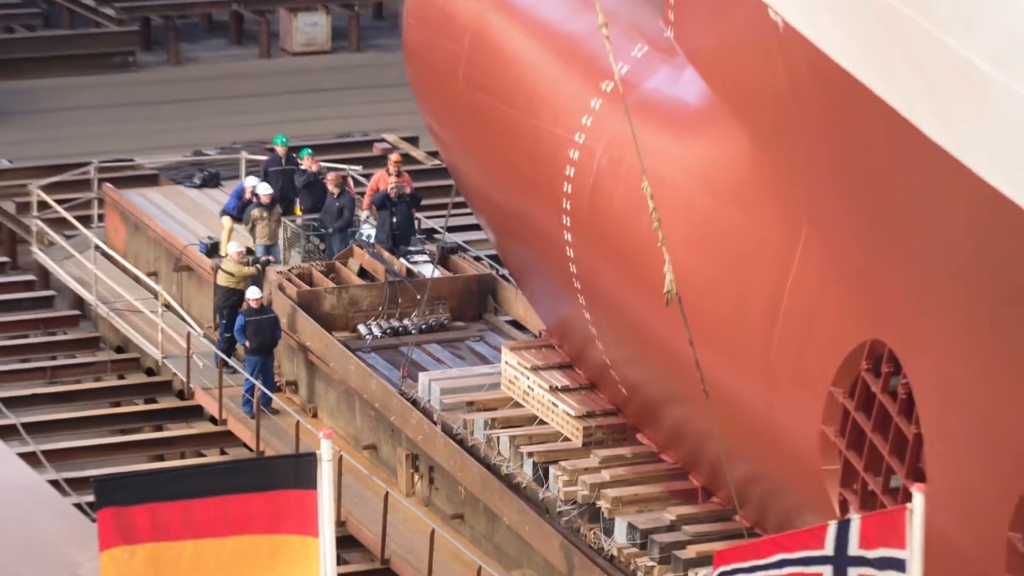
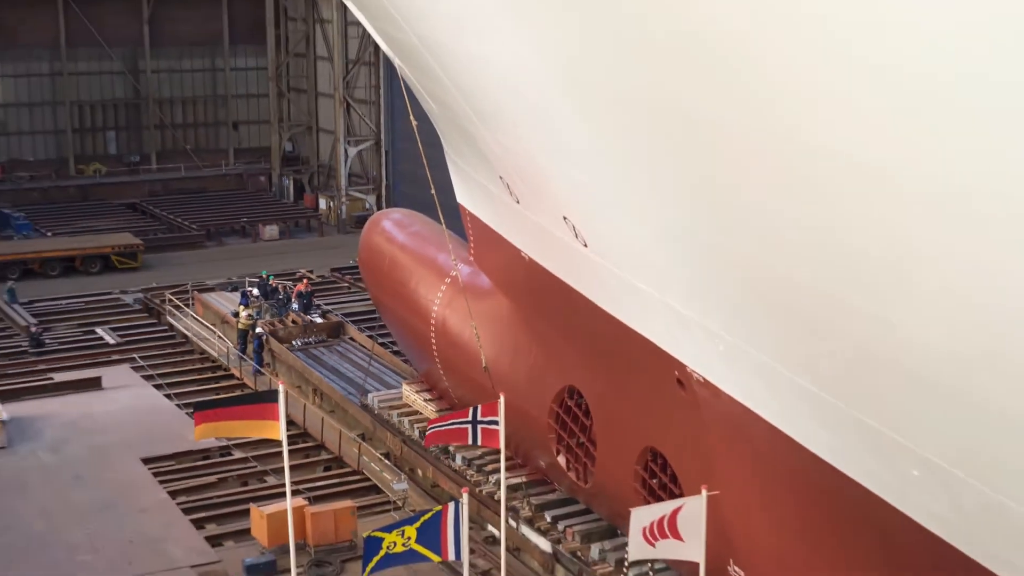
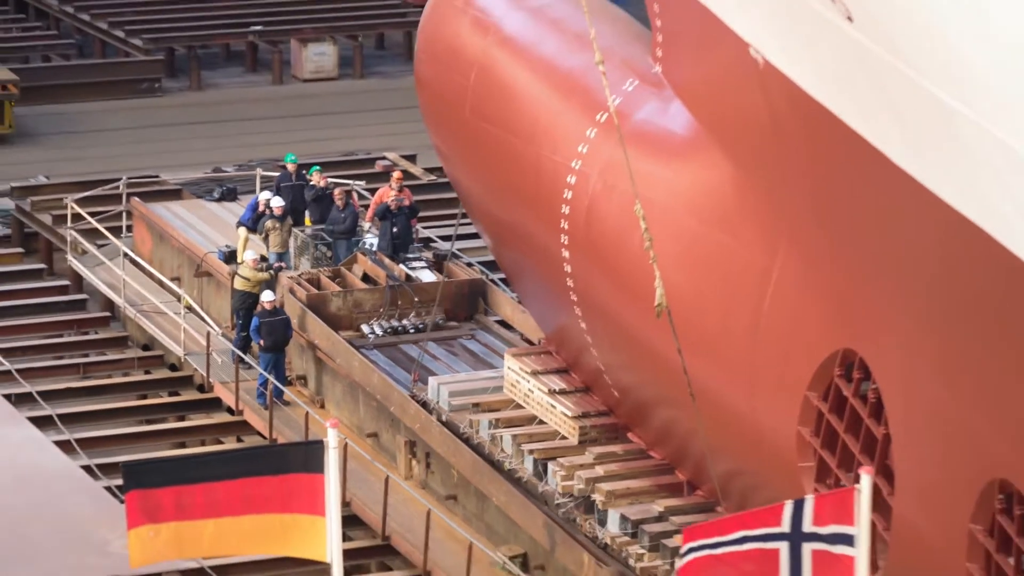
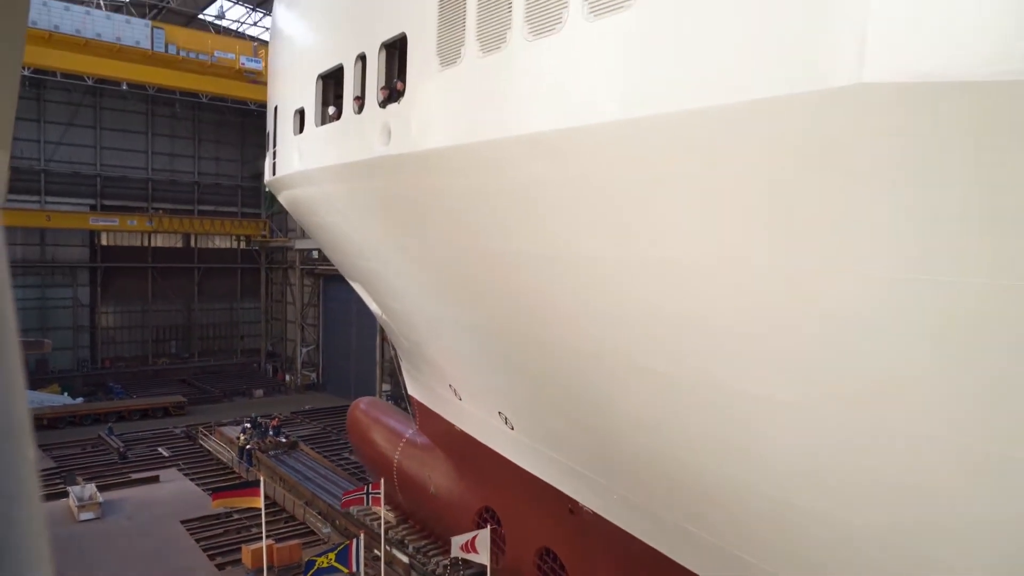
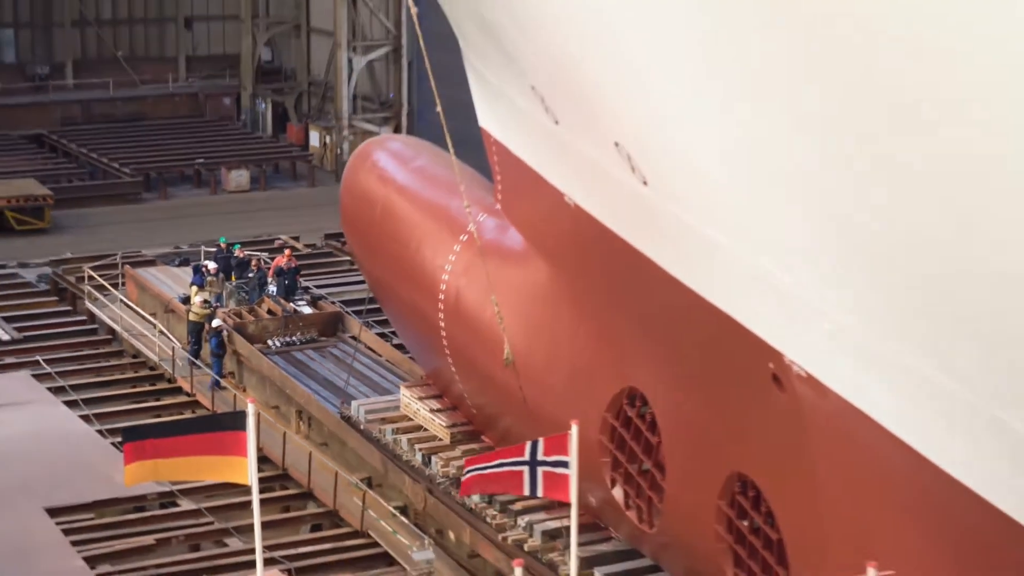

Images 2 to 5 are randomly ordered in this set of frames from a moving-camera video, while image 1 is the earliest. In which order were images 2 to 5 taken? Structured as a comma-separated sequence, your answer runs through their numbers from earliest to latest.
3, 5, 2, 4
